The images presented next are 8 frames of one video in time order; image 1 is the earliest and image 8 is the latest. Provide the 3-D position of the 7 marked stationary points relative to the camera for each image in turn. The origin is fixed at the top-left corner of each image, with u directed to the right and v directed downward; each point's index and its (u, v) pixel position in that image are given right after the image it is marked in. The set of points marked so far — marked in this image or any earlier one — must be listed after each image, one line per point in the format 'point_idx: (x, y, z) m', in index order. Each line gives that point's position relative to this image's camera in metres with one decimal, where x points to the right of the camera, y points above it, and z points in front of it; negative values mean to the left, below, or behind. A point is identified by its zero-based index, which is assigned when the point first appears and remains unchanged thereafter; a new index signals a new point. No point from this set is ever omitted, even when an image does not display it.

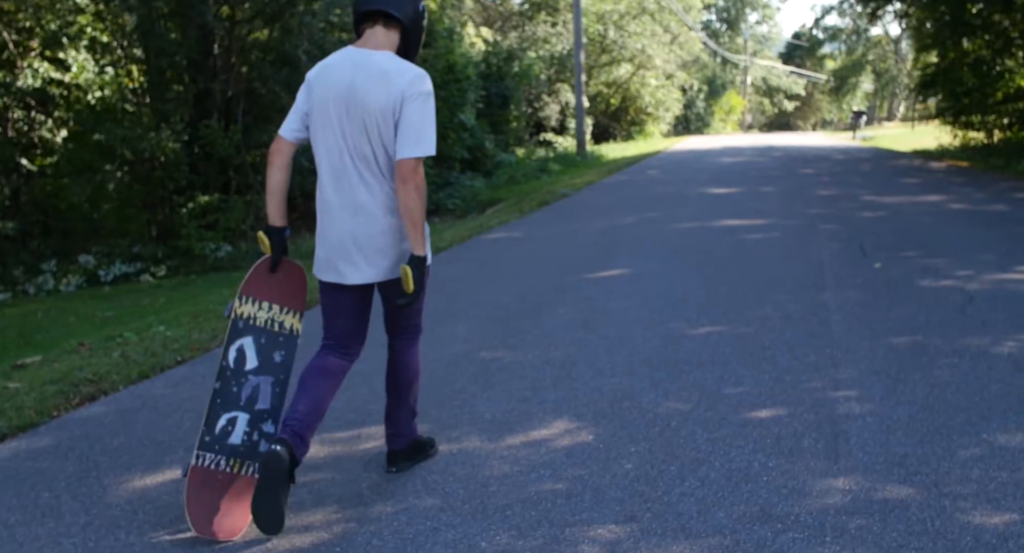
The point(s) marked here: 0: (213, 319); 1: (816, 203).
0: (-2.3, -0.3, +6.9) m
1: (+4.6, +1.1, +13.8) m
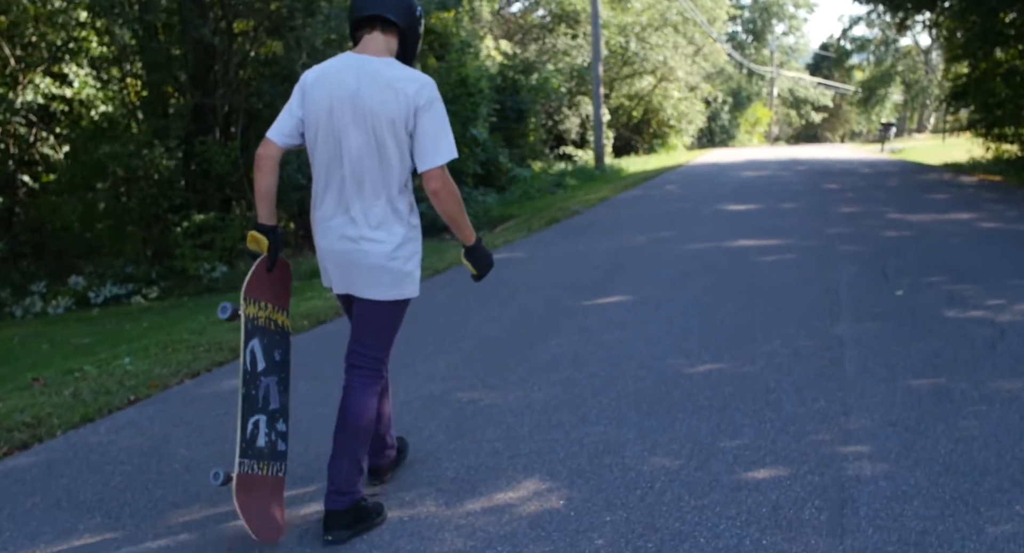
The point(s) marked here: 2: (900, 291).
0: (-2.4, -0.5, +6.4) m
1: (+4.7, +0.8, +13.2) m
2: (+3.3, -0.1, +7.7) m
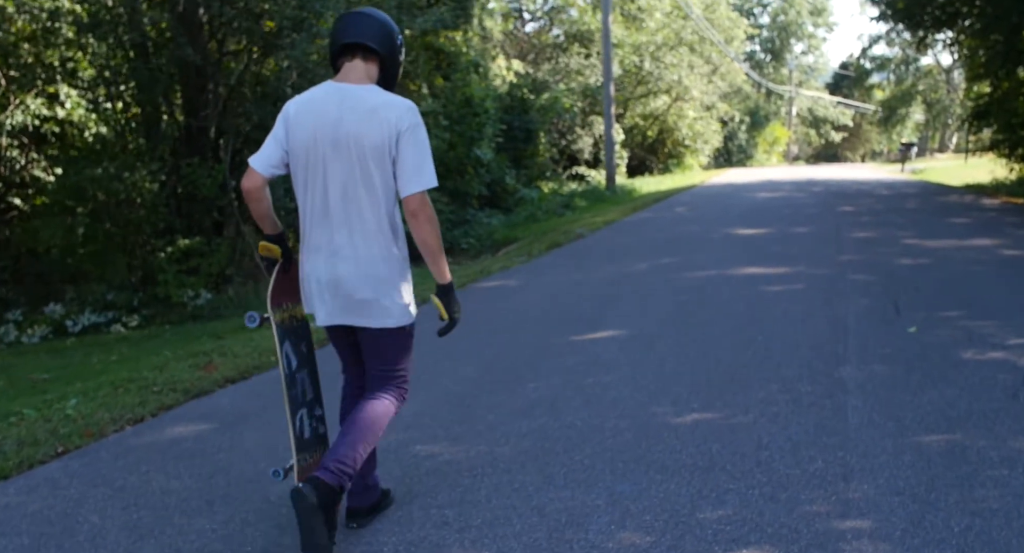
0: (-2.5, -0.8, +6.0) m
1: (+4.7, +0.4, +12.6) m
2: (+3.1, -0.4, +7.1) m
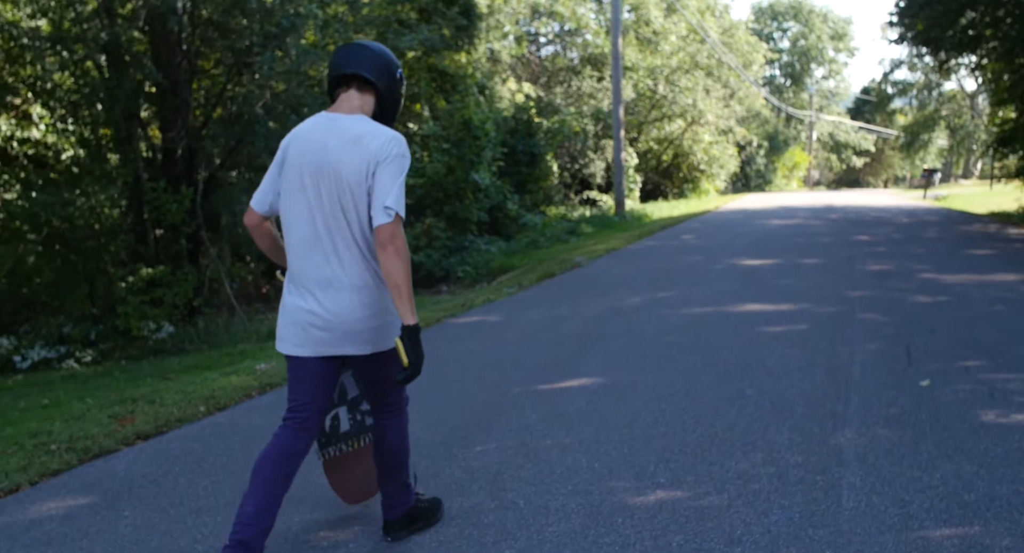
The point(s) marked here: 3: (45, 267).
0: (-2.8, -1.0, +5.2) m
1: (+4.6, -0.1, +11.7) m
2: (+2.8, -0.7, +6.2) m
3: (-6.0, +0.1, +11.9) m
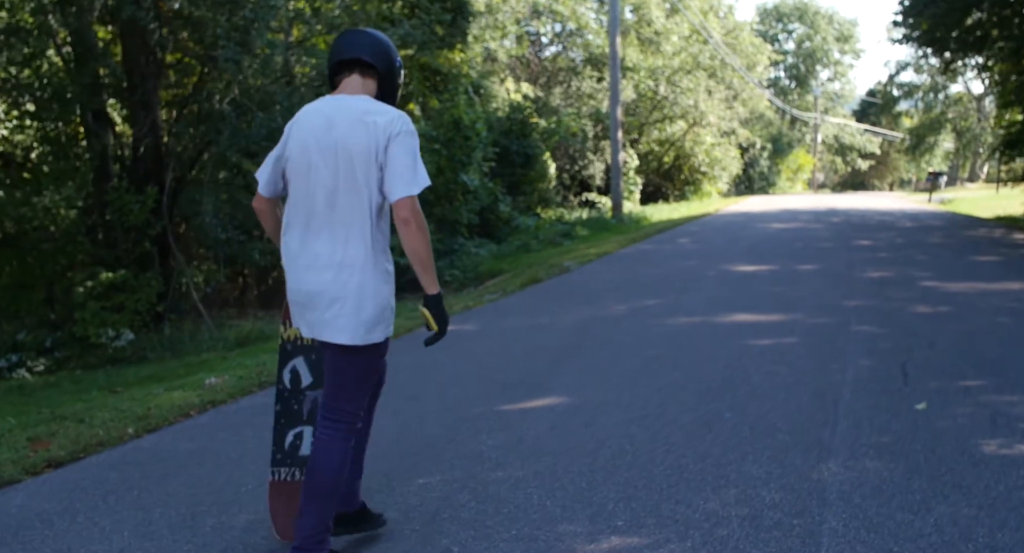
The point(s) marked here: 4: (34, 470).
0: (-3.1, -1.1, +4.7) m
1: (+4.3, -0.1, +11.2) m
2: (+2.6, -0.8, +5.7) m
3: (-6.3, +0.1, +11.4) m
4: (-2.5, -1.0, +4.8) m
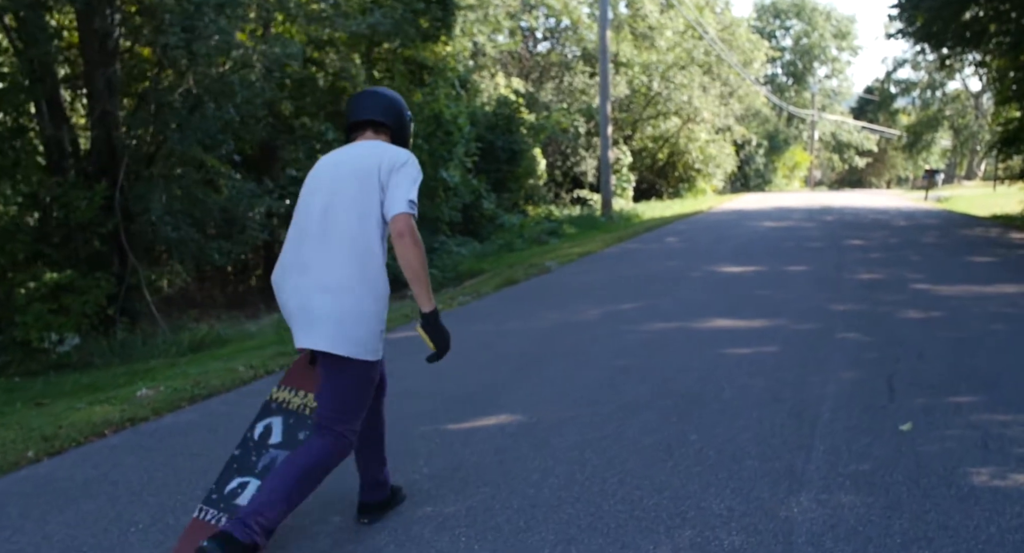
0: (-3.4, -1.1, +4.2) m
1: (+4.0, -0.2, +10.7) m
2: (+2.3, -0.9, +5.2) m
3: (-6.6, +0.1, +10.9) m
4: (-2.8, -1.1, +4.2) m
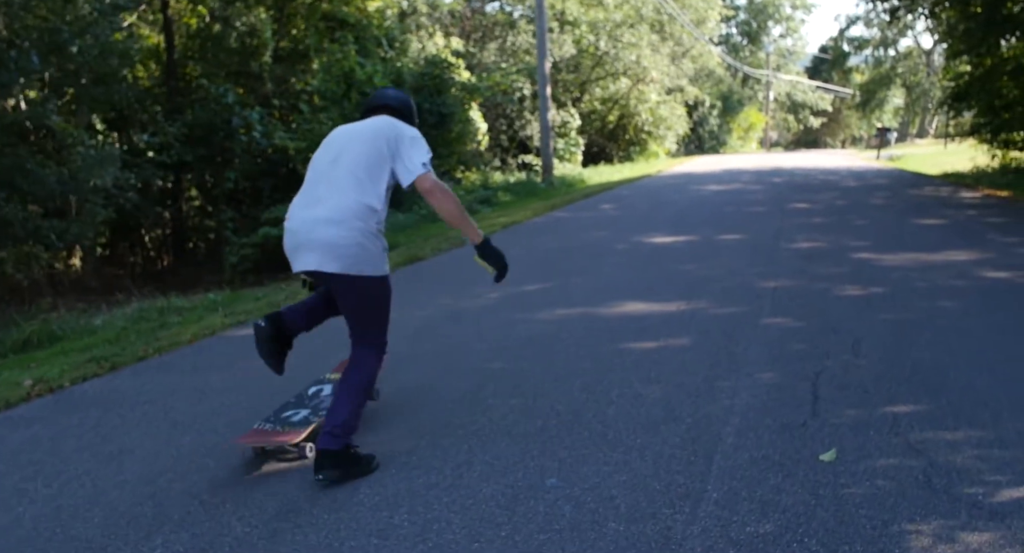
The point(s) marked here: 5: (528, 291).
0: (-4.2, -1.2, +2.8) m
1: (+2.9, +0.1, +9.5) m
2: (+1.4, -0.8, +4.0) m
3: (-7.7, +0.2, +9.3) m
4: (-3.6, -1.1, +2.8) m
5: (+0.1, -0.1, +8.5) m
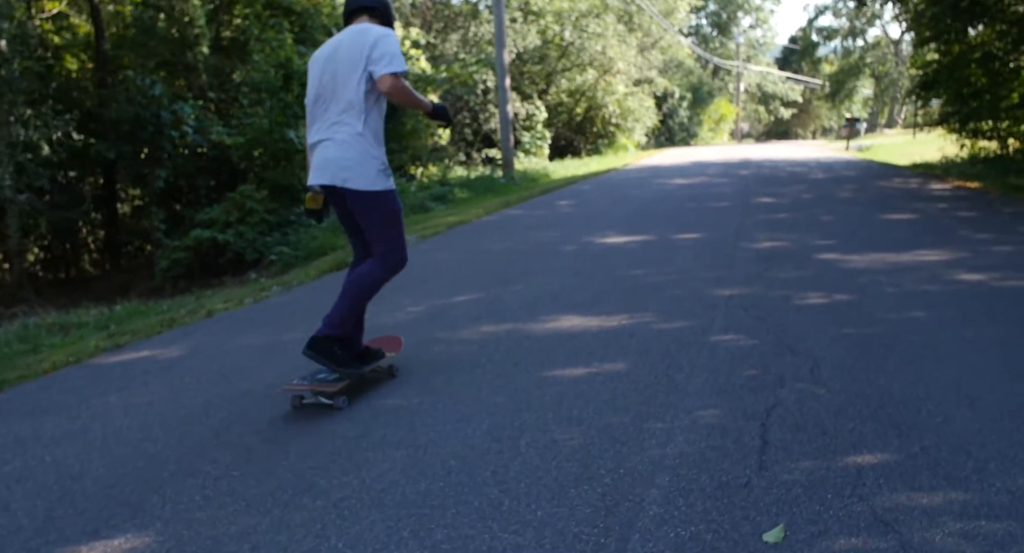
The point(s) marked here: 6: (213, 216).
0: (-4.7, -1.4, +1.8) m
1: (+2.2, +0.1, +8.7) m
2: (+0.9, -0.9, +3.2) m
3: (-8.3, 0.0, +8.1) m
4: (-4.1, -1.3, +1.9) m
5: (-0.5, -0.2, +7.6) m
6: (-5.1, +1.0, +15.4) m
